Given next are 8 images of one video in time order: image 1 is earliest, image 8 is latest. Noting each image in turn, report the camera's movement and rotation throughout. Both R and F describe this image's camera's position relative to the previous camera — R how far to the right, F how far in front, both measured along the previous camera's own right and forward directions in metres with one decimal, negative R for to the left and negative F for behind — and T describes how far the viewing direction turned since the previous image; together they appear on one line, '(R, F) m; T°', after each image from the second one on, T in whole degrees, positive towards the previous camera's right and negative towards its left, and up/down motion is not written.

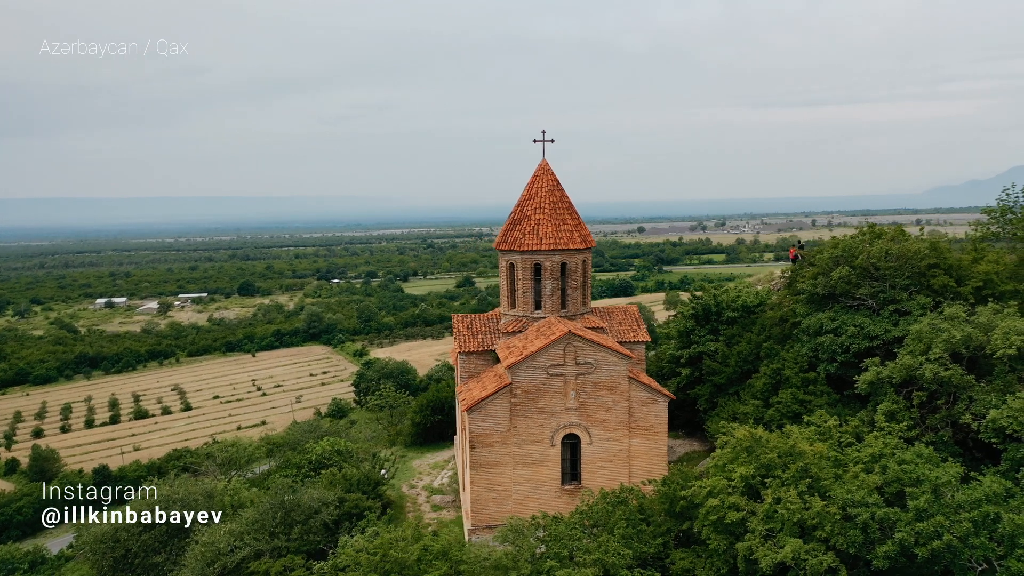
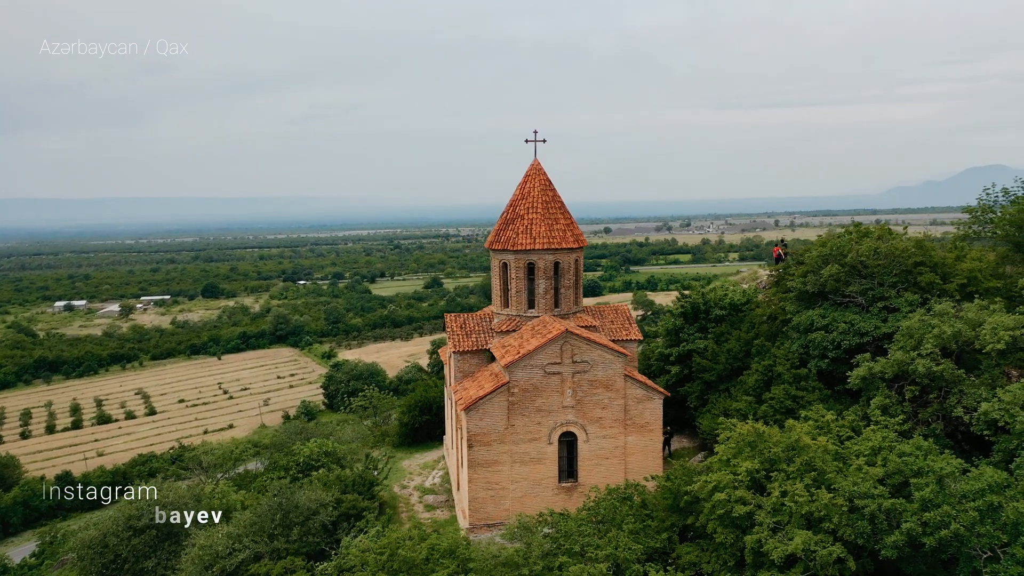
(-0.4, 0.0) m; +2°
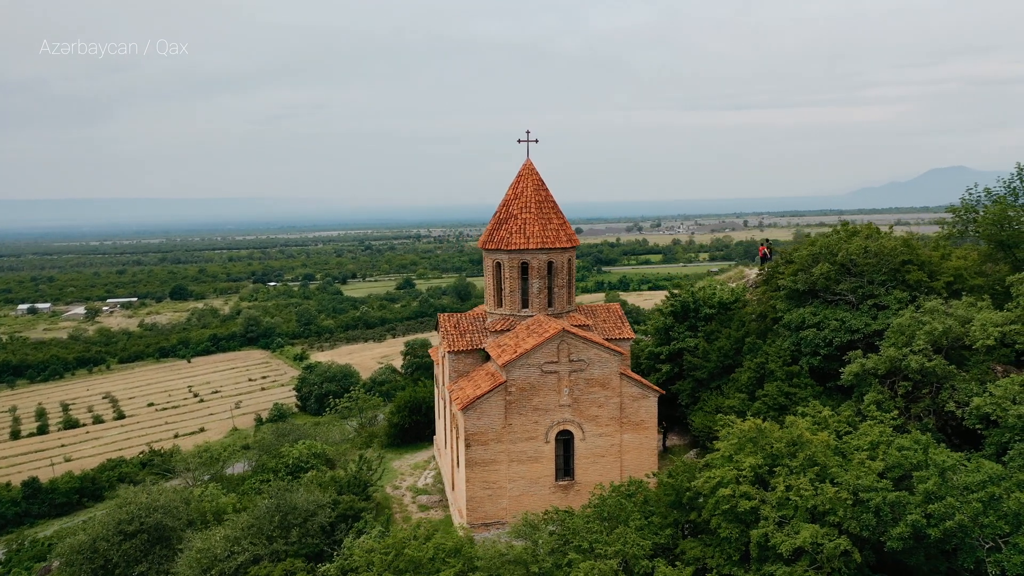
(-0.4, 0.0) m; +2°
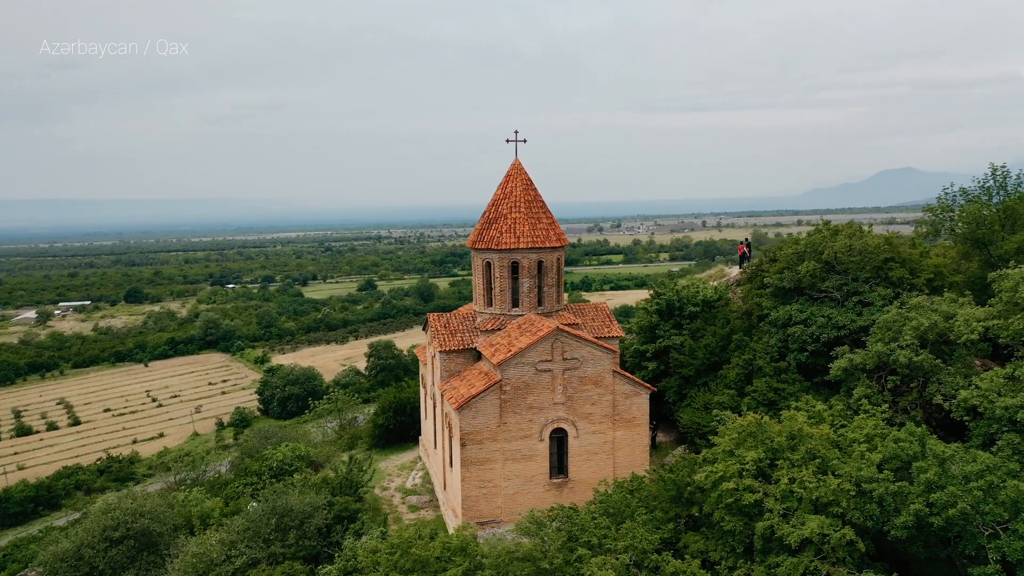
(-0.5, 0.0) m; +2°
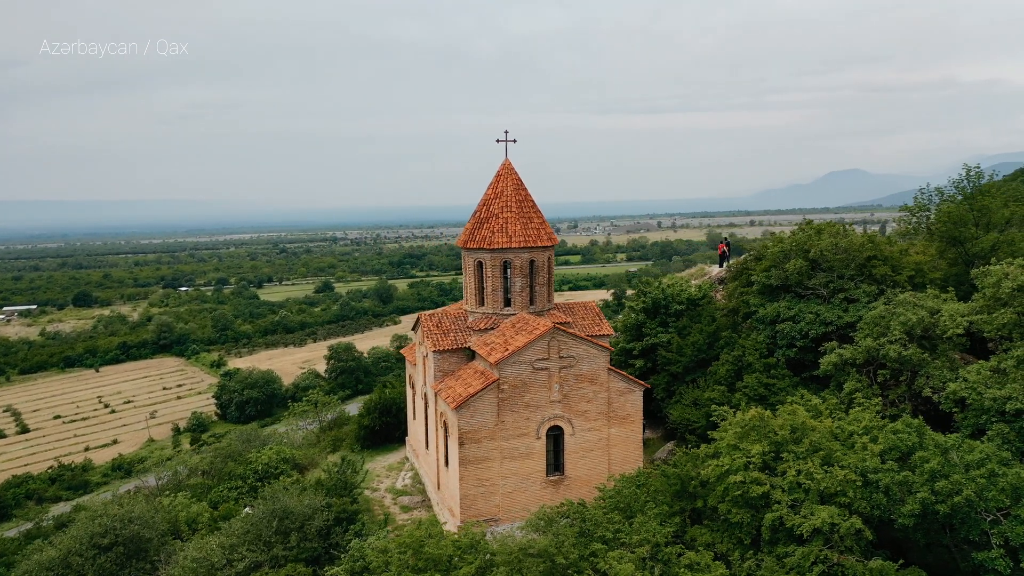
(-0.6, -0.1) m; +2°
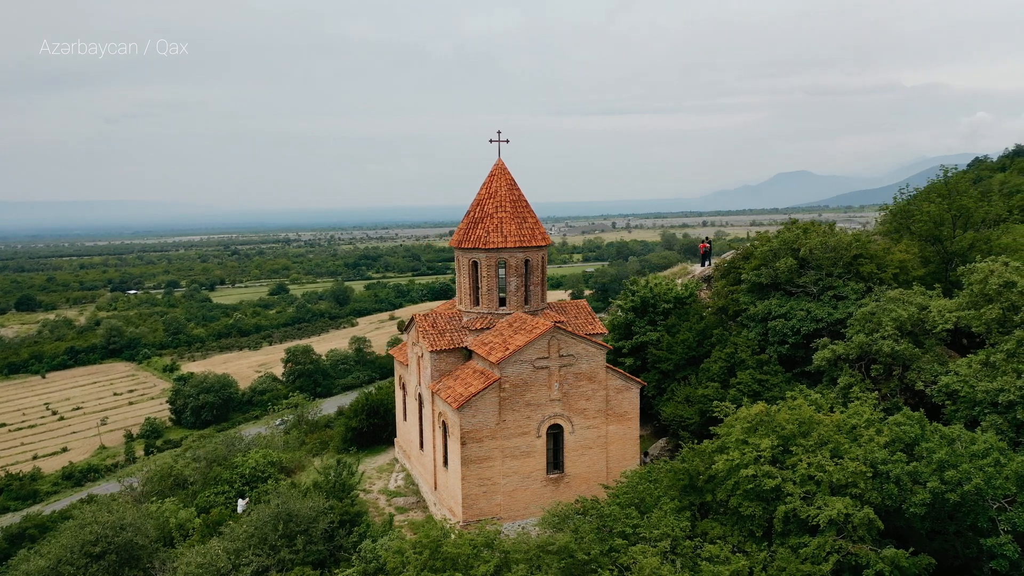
(-0.7, -0.1) m; +2°
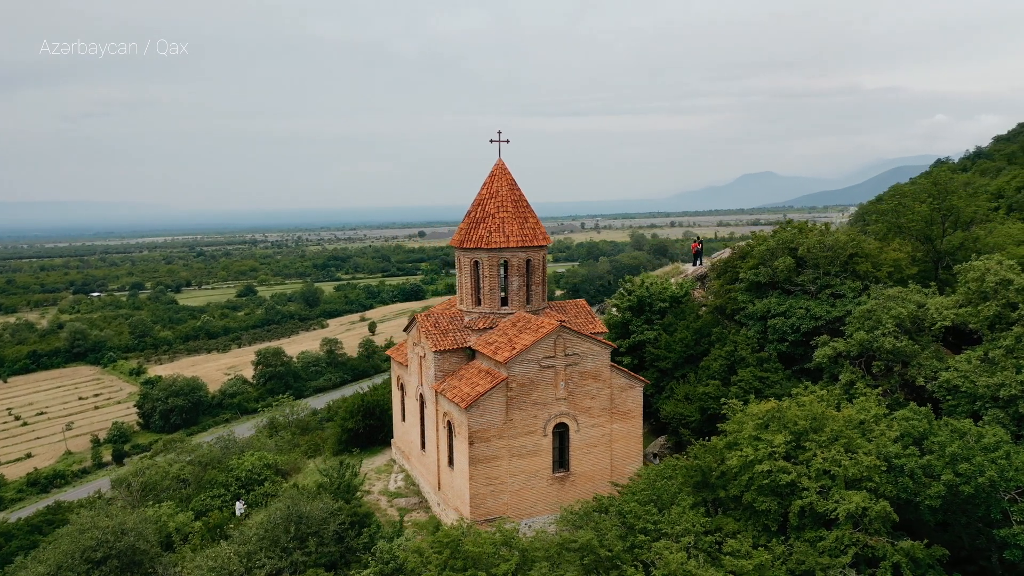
(-0.6, -0.1) m; +1°
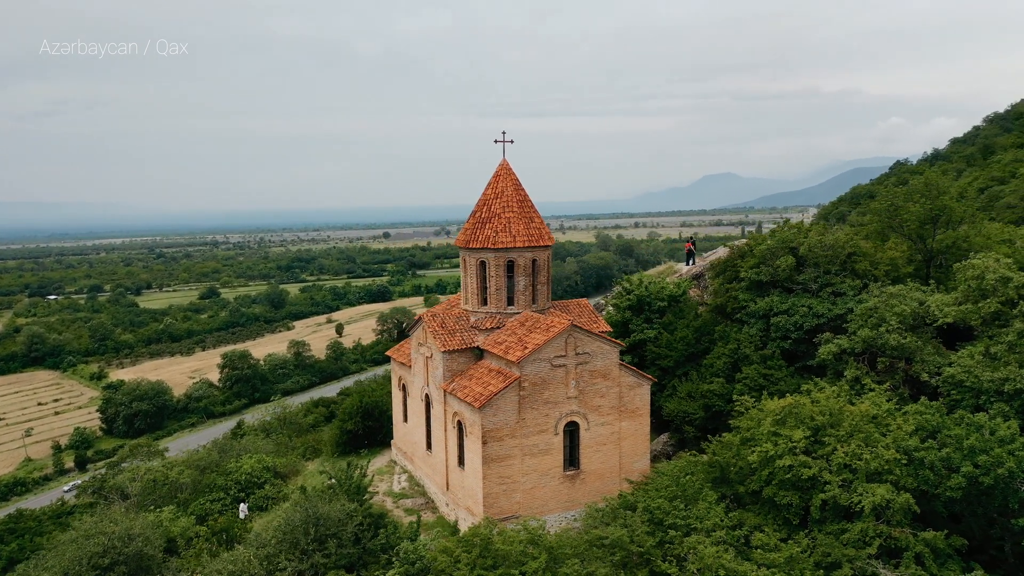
(-0.7, -0.2) m; +1°
